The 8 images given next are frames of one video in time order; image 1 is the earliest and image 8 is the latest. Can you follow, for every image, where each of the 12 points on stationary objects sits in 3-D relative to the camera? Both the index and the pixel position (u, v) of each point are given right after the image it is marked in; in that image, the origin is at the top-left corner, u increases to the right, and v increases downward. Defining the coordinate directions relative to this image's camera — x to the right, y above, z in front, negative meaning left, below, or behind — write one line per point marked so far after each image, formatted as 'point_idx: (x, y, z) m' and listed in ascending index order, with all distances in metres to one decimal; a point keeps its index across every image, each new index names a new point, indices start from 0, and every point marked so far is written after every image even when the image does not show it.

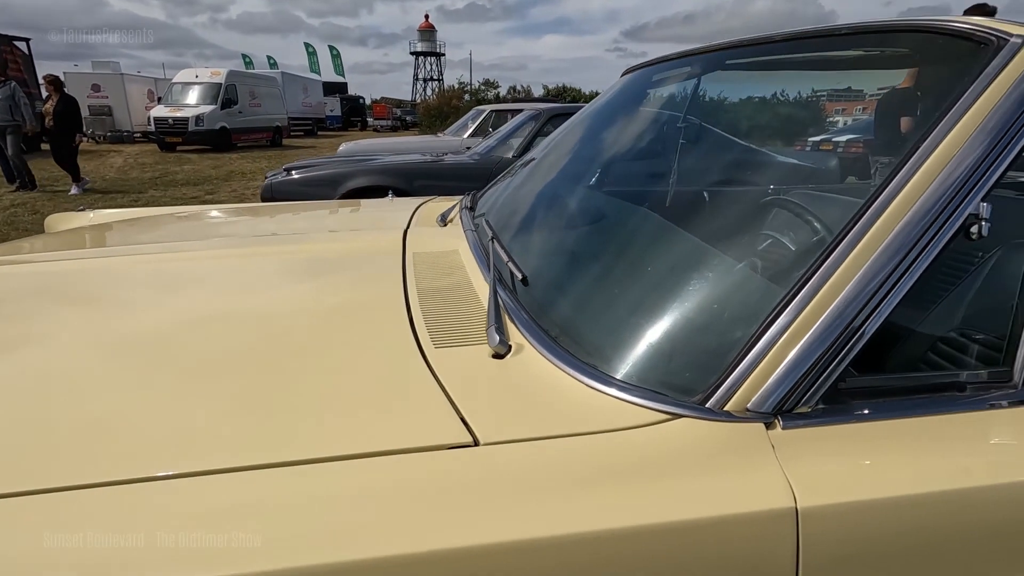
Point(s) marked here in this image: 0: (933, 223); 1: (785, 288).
0: (+0.7, +0.1, +0.7) m
1: (+0.5, 0.0, +0.8) m
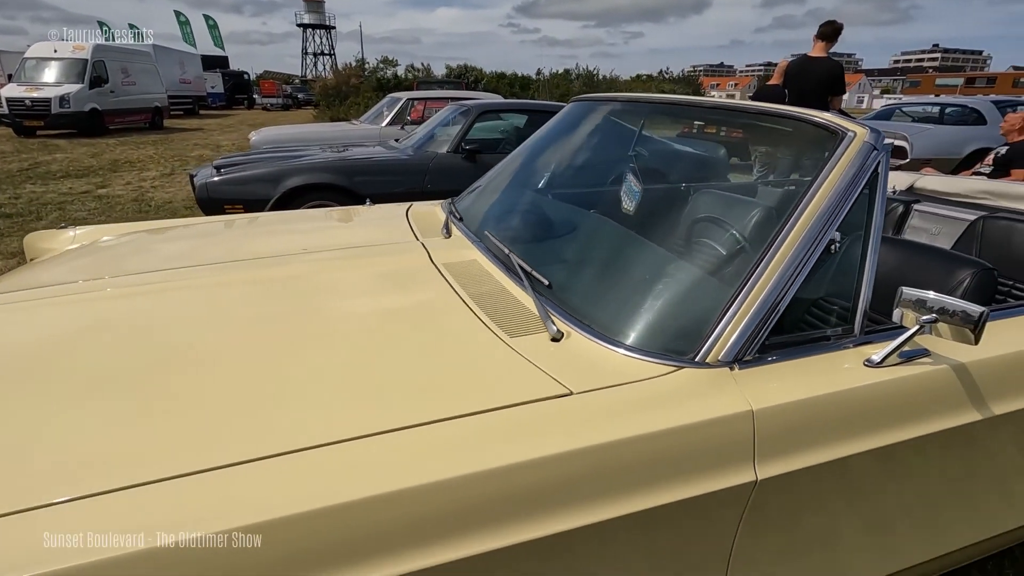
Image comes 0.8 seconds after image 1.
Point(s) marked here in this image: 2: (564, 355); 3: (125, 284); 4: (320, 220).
0: (+0.8, +0.1, +1.3) m
1: (+0.6, 0.0, +1.3) m
2: (+0.2, -0.1, +1.2) m
3: (-1.3, 0.0, +1.7) m
4: (-0.9, +0.3, +2.5) m
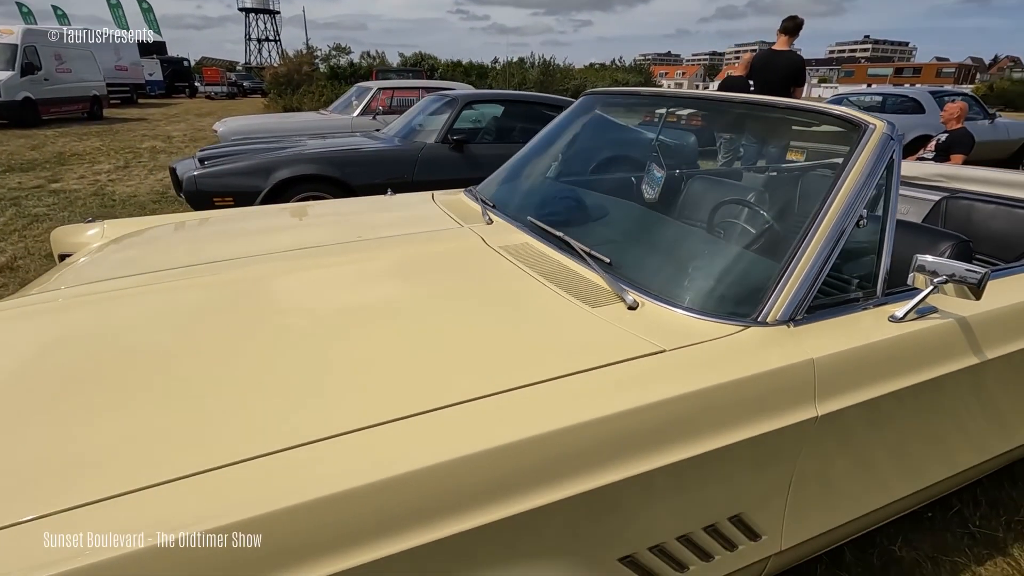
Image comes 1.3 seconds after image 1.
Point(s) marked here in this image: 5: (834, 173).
0: (+1.0, +0.2, +1.5) m
1: (+0.8, +0.1, +1.5) m
2: (+0.4, -0.1, +1.4) m
3: (-1.1, 0.0, +1.8) m
4: (-0.8, +0.4, +2.6) m
5: (+1.0, +0.3, +1.5) m
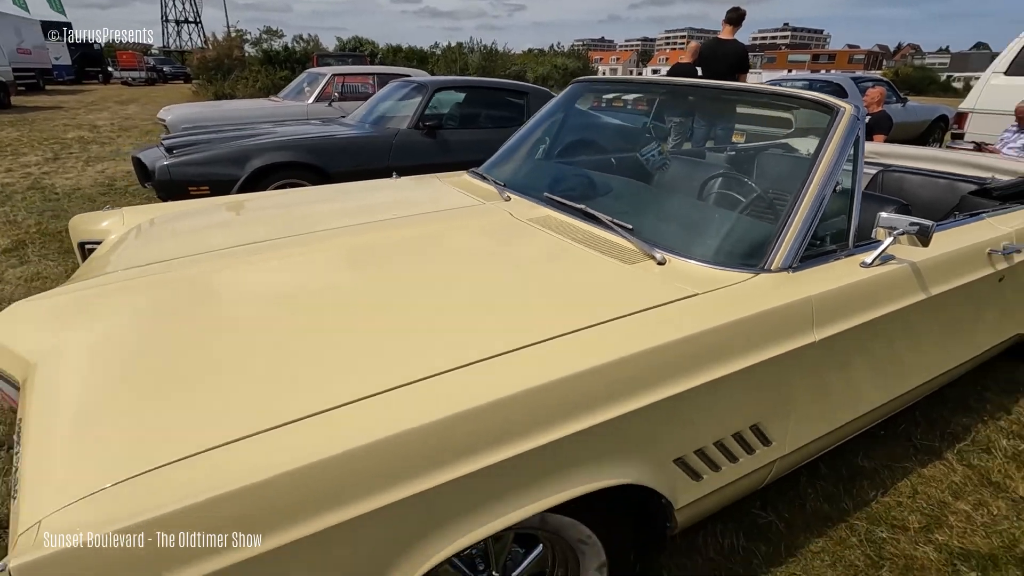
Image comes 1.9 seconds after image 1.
0: (+1.1, +0.3, +1.8) m
1: (+0.9, +0.2, +1.8) m
2: (+0.5, 0.0, +1.7) m
3: (-1.0, +0.1, +1.9) m
4: (-0.8, +0.5, +2.7) m
5: (+1.1, +0.5, +1.9) m
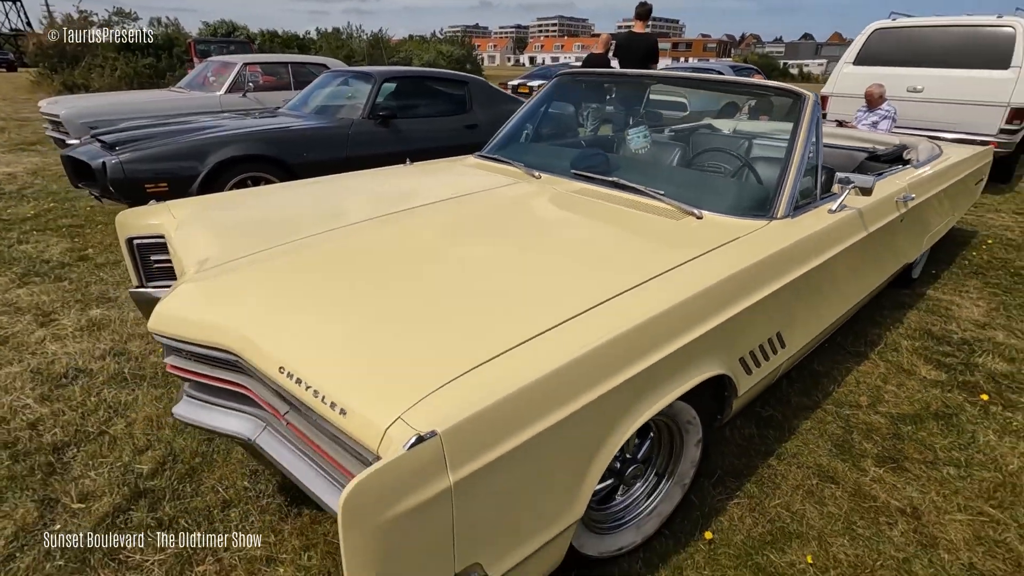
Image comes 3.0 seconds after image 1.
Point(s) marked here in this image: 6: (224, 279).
0: (+1.3, +0.6, +2.4) m
1: (+1.1, +0.5, +2.4) m
2: (+0.8, +0.3, +2.2) m
3: (-0.7, +0.2, +2.1) m
4: (-0.7, +0.6, +2.9) m
5: (+1.3, +0.7, +2.5) m
6: (-0.9, 0.0, +1.7) m
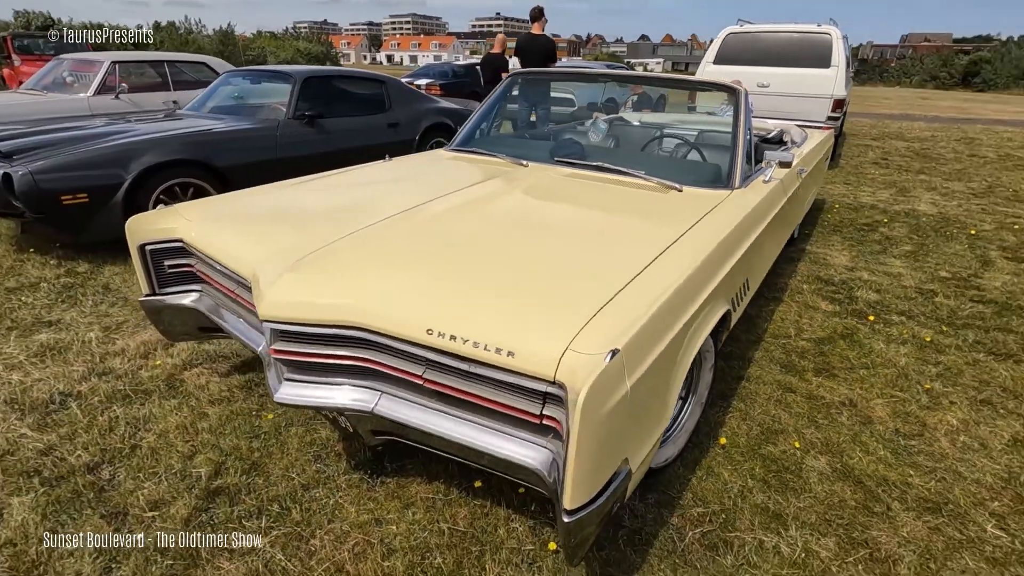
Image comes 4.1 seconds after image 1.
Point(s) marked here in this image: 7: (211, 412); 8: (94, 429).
0: (+1.3, +0.8, +3.0) m
1: (+1.1, +0.7, +2.9) m
2: (+0.9, +0.4, +2.7) m
3: (-0.6, +0.3, +2.2) m
4: (-0.8, +0.6, +3.0) m
5: (+1.2, +1.0, +3.0) m
6: (-0.7, +0.1, +1.8) m
7: (-1.3, -0.6, +2.4) m
8: (-1.8, -0.6, +2.3) m
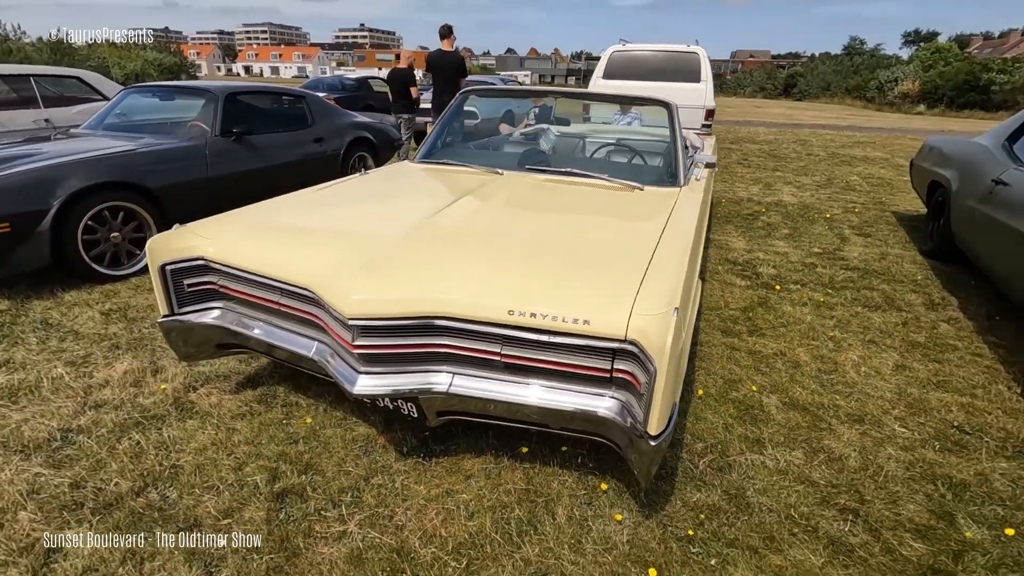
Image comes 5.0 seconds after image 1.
0: (+1.1, +1.0, +3.5) m
1: (+1.0, +0.8, +3.5) m
2: (+0.8, +0.5, +3.1) m
3: (-0.5, +0.3, +2.4) m
4: (-0.9, +0.6, +3.2) m
5: (+1.0, +1.1, +3.6) m
6: (-0.5, +0.1, +2.0) m
7: (-1.2, -0.6, +2.4) m
8: (-1.6, -0.7, +2.2) m
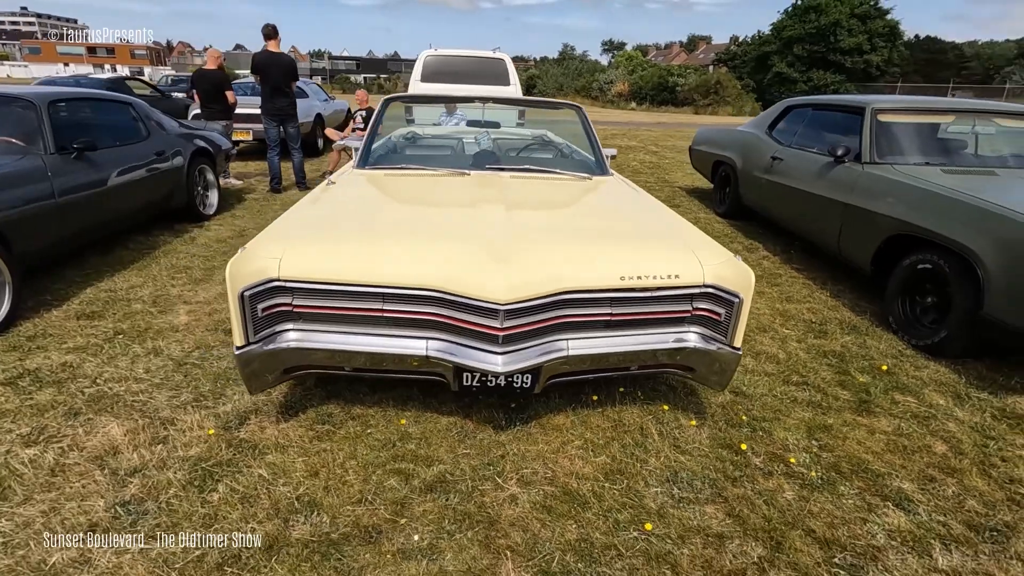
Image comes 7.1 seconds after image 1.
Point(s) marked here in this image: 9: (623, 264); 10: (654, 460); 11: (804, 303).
0: (+0.6, +1.2, +4.3) m
1: (+0.6, +1.0, +4.1) m
2: (+0.5, +0.7, +3.8) m
3: (-0.3, +0.3, +2.6) m
4: (-1.0, +0.5, +3.1) m
5: (+0.5, +1.3, +4.3) m
6: (-0.1, +0.1, +2.2) m
7: (-0.8, -0.7, +2.4) m
8: (-1.1, -0.8, +2.0) m
9: (+0.5, +0.1, +2.3) m
10: (+0.6, -0.8, +2.4) m
11: (+2.3, -0.1, +4.3) m
